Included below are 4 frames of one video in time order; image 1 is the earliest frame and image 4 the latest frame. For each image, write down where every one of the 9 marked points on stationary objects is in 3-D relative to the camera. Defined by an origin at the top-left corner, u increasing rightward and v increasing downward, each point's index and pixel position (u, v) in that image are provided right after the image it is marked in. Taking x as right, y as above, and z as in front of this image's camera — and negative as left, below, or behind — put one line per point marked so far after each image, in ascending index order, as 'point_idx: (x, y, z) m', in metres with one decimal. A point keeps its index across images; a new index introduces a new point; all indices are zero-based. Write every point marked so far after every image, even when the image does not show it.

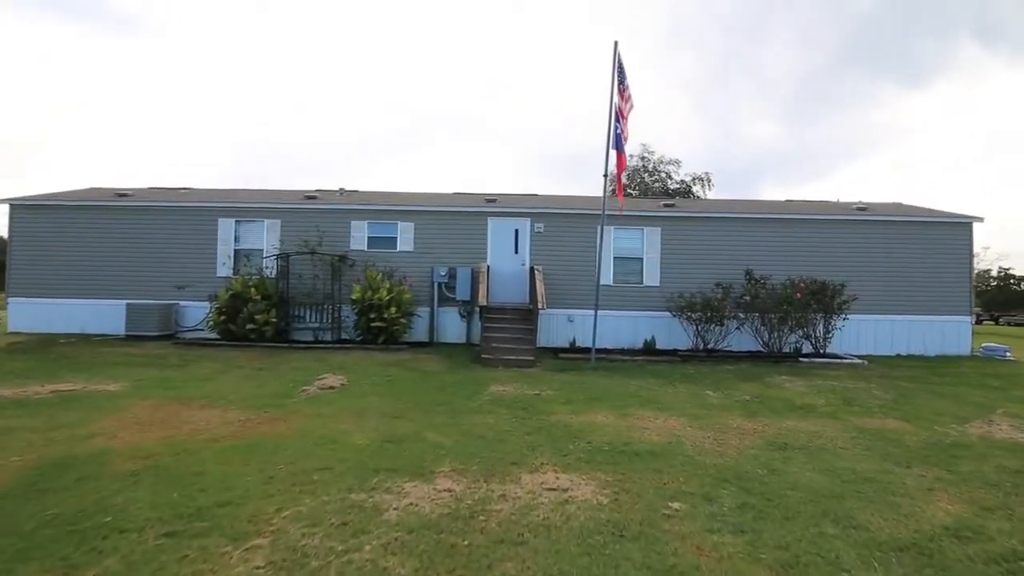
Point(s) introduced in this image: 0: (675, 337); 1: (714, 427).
0: (+4.1, -1.2, +12.5) m
1: (+2.5, -1.7, +6.0) m
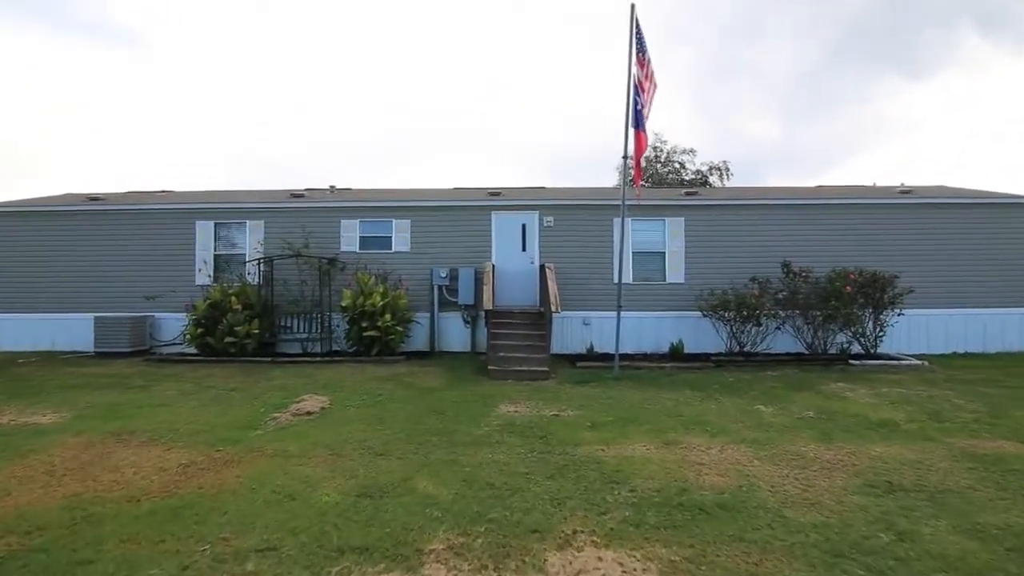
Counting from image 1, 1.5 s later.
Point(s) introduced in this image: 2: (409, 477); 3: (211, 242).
0: (+4.4, -1.2, +11.1) m
1: (+2.6, -1.6, +4.6) m
2: (-0.9, -1.6, +4.2) m
3: (-7.2, +1.1, +11.8) m
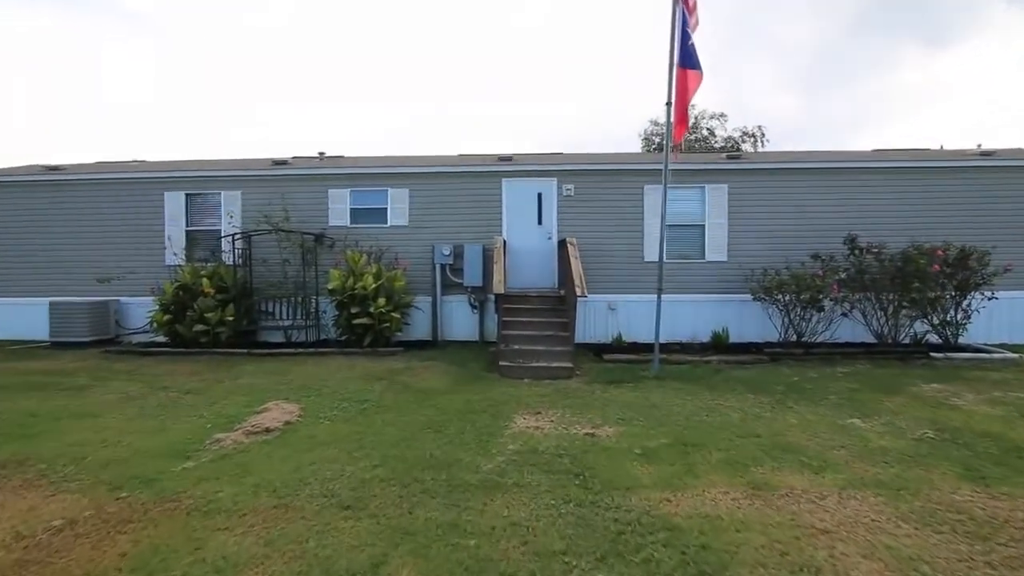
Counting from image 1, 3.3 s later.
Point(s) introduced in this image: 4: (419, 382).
0: (+4.6, -0.8, +9.5) m
1: (+2.8, -1.5, +3.1) m
2: (-0.7, -1.5, +2.7) m
3: (-6.9, +1.5, +10.3) m
4: (-1.3, -1.3, +6.8) m
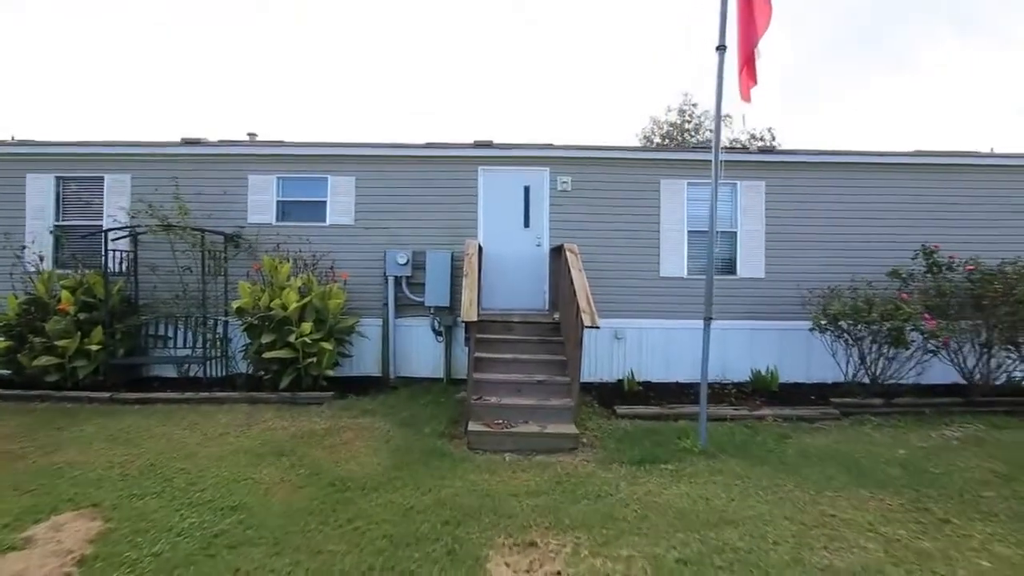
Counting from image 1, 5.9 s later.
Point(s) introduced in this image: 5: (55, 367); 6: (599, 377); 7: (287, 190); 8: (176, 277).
0: (+4.3, -1.1, +7.3) m
1: (+2.7, -1.7, +0.8) m
2: (-0.8, -1.6, +0.3) m
3: (-7.2, +1.3, +7.6) m
4: (-1.5, -1.5, +4.3) m
5: (-6.2, -1.1, +6.6) m
6: (+1.3, -1.4, +7.5) m
7: (-3.5, +1.5, +7.6) m
8: (-5.1, +0.2, +7.5) m
